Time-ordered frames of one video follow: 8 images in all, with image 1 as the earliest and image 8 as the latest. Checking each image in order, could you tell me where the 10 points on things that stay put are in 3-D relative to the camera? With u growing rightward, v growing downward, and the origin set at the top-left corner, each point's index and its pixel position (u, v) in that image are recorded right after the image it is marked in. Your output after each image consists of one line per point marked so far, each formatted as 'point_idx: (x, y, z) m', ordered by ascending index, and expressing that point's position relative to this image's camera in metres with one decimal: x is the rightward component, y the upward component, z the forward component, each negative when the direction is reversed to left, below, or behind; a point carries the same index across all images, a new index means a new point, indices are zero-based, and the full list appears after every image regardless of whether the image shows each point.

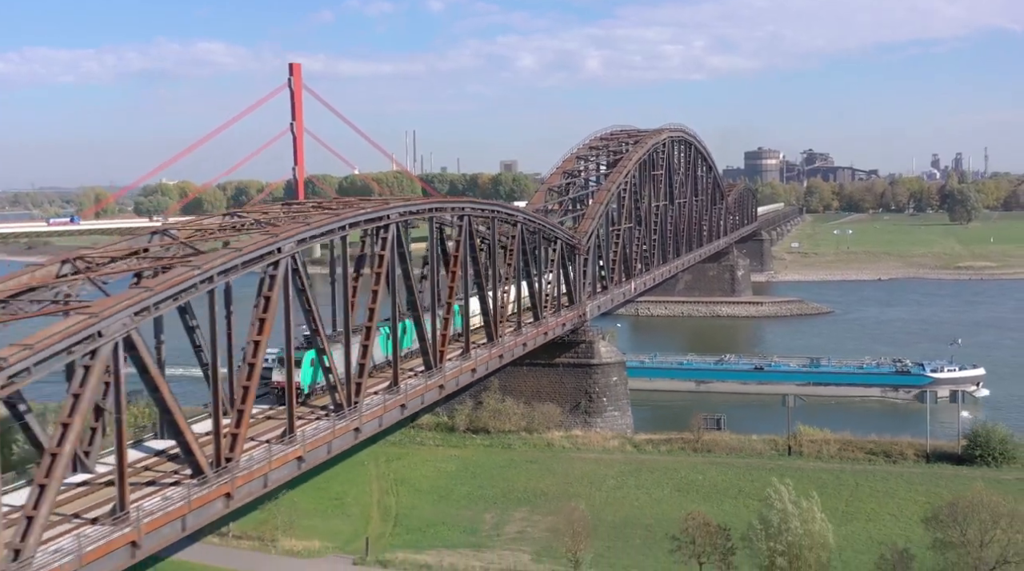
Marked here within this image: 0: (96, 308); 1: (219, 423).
0: (-4.6, -0.3, +12.6) m
1: (-3.9, -1.9, +14.6) m
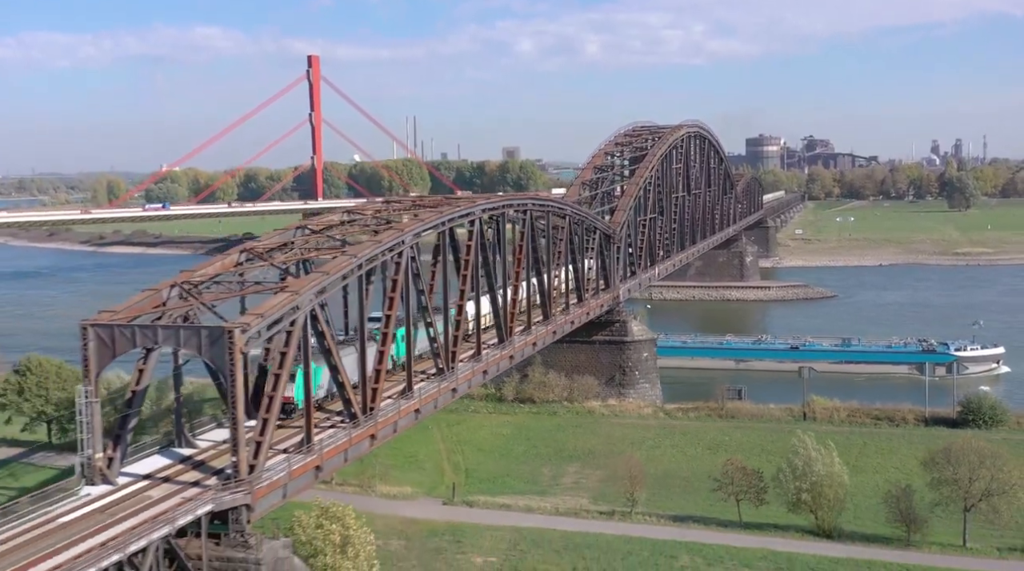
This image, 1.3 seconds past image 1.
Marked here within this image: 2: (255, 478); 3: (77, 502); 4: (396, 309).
0: (-3.2, -0.1, +16.4) m
1: (-2.5, -1.6, +18.4) m
2: (-3.5, -2.6, +14.8) m
3: (-5.7, -2.8, +14.3) m
4: (-2.0, -0.4, +19.1) m
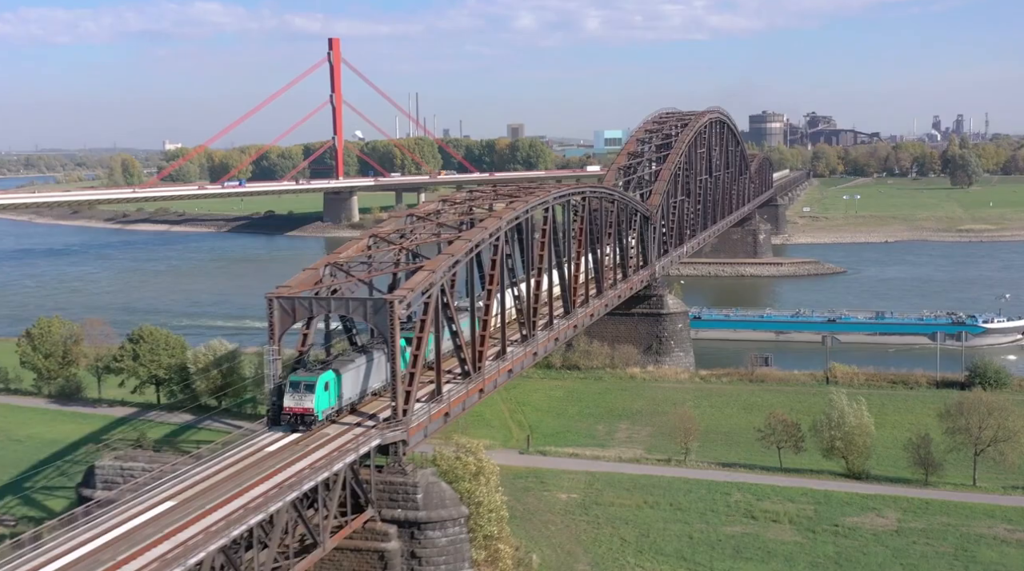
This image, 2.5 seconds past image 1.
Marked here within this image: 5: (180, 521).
0: (-1.5, +0.3, +19.9) m
1: (-0.8, -1.2, +22.0) m
2: (-1.8, -2.3, +18.4) m
3: (-3.9, -2.5, +17.8) m
4: (-0.3, 0.0, +22.7) m
5: (-4.3, -3.0, +14.1) m
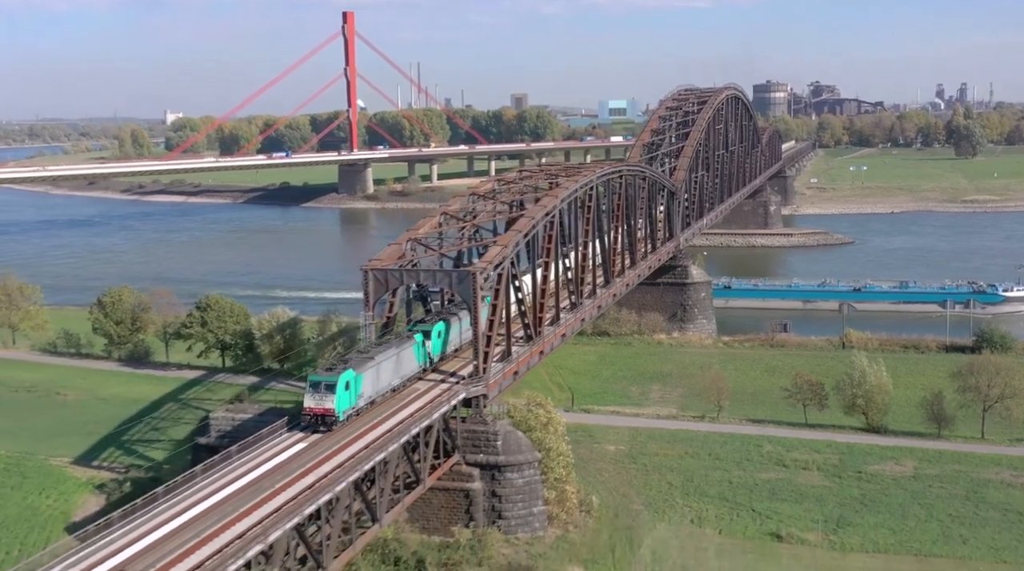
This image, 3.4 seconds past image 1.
0: (-0.2, +0.9, +22.4) m
1: (+0.5, -0.6, +24.4) m
2: (-0.5, -1.8, +20.9) m
3: (-2.7, -2.0, +20.3) m
4: (+1.0, +0.7, +25.1) m
5: (-3.0, -2.6, +16.6) m
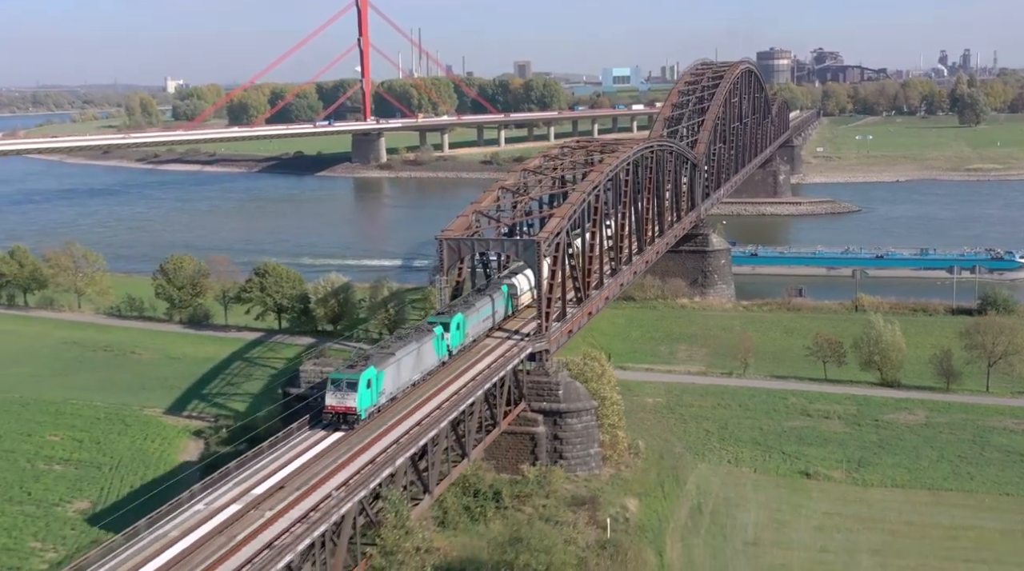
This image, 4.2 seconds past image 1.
0: (+1.1, +1.6, +24.9) m
1: (+1.8, +0.3, +27.0) m
2: (+0.7, -1.1, +23.5) m
3: (-1.4, -1.3, +22.9) m
4: (+2.3, +1.5, +27.6) m
5: (-1.7, -2.1, +19.2) m
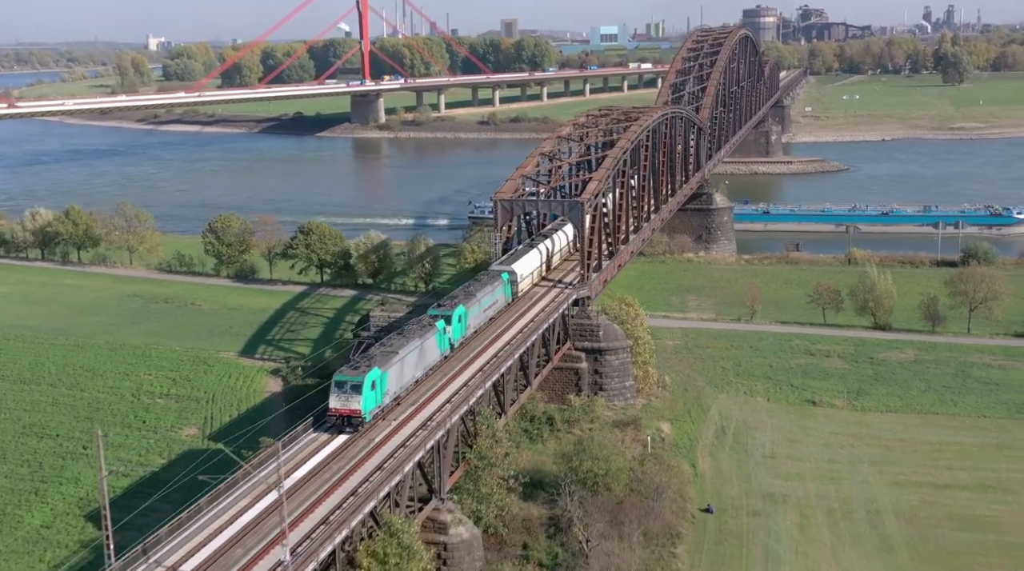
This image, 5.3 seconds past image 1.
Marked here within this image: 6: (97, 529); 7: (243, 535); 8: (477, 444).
0: (+2.1, +2.8, +28.2) m
1: (+2.8, +1.5, +30.4) m
2: (+1.9, +0.1, +26.9) m
3: (-0.3, -0.2, +26.3) m
4: (+3.3, +2.8, +31.0) m
5: (-0.5, -1.1, +22.6) m
6: (-7.5, -4.4, +19.8) m
7: (-3.4, -3.2, +14.0) m
8: (-0.6, -2.8, +19.1) m
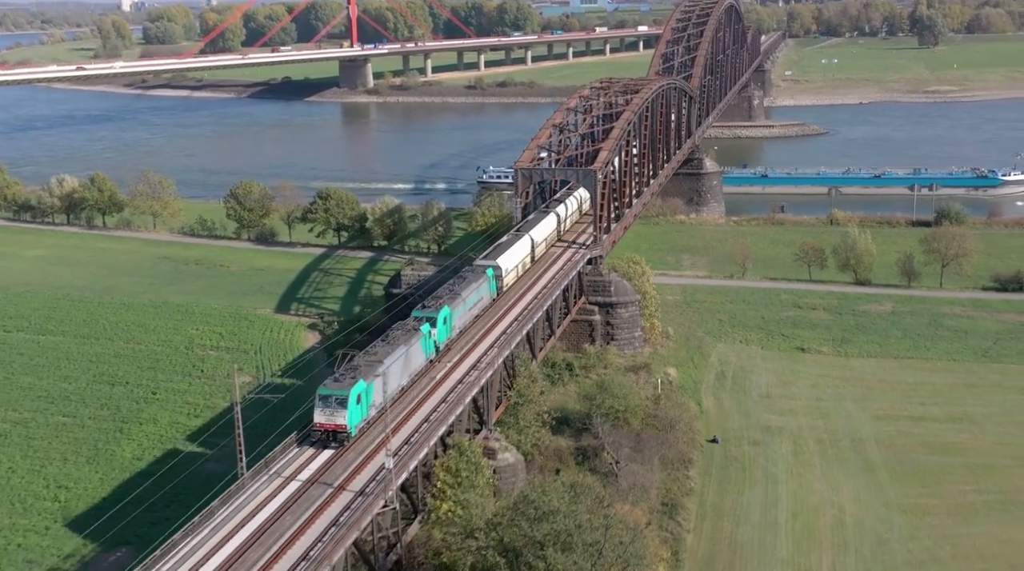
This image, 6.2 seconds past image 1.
0: (+2.6, +3.9, +30.9) m
1: (+3.3, +2.7, +33.2) m
2: (+2.4, +1.1, +29.8) m
3: (+0.3, +0.8, +29.2) m
4: (+3.8, +4.0, +33.7) m
5: (+0.1, -0.2, +25.5) m
6: (-6.8, -3.6, +22.6) m
7: (-2.6, -2.6, +16.8) m
8: (+0.1, -2.0, +22.0) m
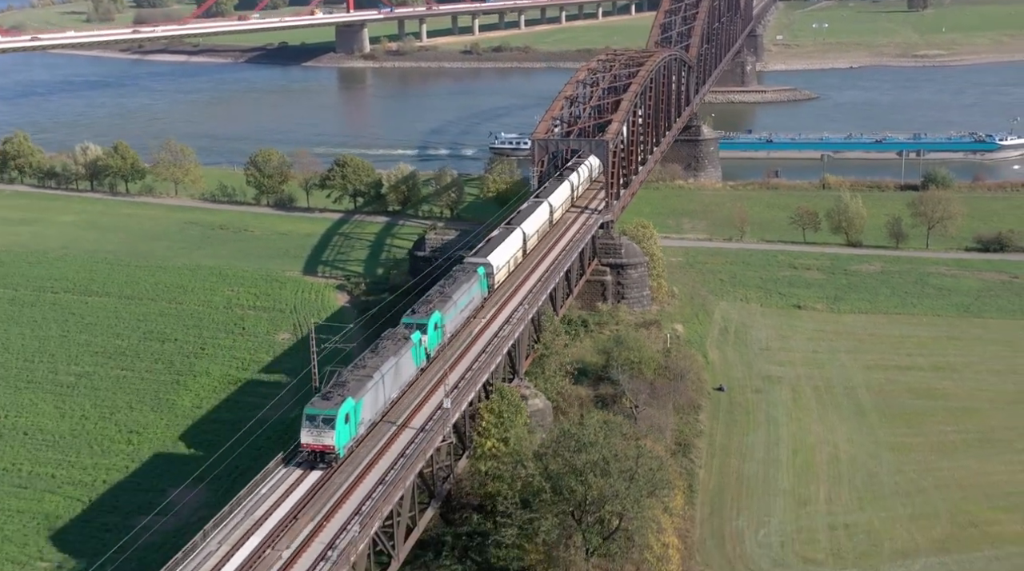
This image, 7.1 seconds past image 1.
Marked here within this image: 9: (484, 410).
0: (+3.1, +5.1, +33.0) m
1: (+3.7, +4.0, +35.3) m
2: (+2.9, +2.3, +32.0) m
3: (+0.8, +1.9, +31.3) m
4: (+4.2, +5.3, +35.8) m
5: (+0.6, +0.7, +27.7) m
6: (-6.2, -2.8, +24.8) m
7: (-1.9, -2.0, +19.1) m
8: (+0.7, -1.1, +24.3) m
9: (-0.5, -2.2, +19.6) m
